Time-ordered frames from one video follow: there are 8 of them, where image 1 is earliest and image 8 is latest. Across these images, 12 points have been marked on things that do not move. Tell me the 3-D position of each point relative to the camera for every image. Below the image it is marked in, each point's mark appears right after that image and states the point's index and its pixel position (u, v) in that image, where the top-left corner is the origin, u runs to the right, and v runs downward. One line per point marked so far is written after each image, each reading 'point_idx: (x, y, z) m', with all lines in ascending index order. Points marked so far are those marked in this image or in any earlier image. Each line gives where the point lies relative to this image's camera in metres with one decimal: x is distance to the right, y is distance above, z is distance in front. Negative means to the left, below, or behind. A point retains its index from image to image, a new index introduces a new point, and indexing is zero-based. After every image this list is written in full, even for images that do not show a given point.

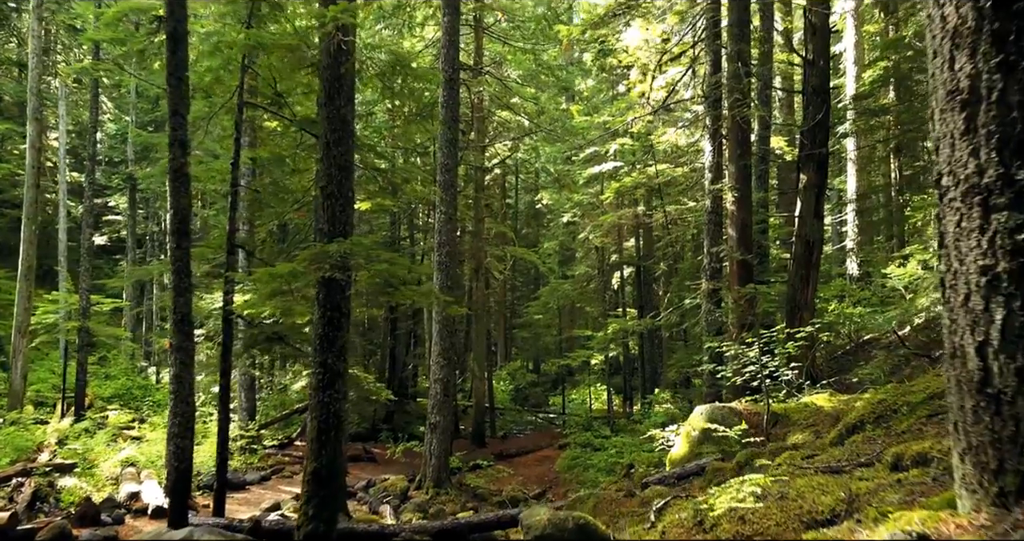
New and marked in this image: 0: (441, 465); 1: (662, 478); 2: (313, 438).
0: (-1.3, -3.5, +13.1) m
1: (+1.5, -2.0, +7.0) m
2: (-1.7, -1.4, +6.1) m
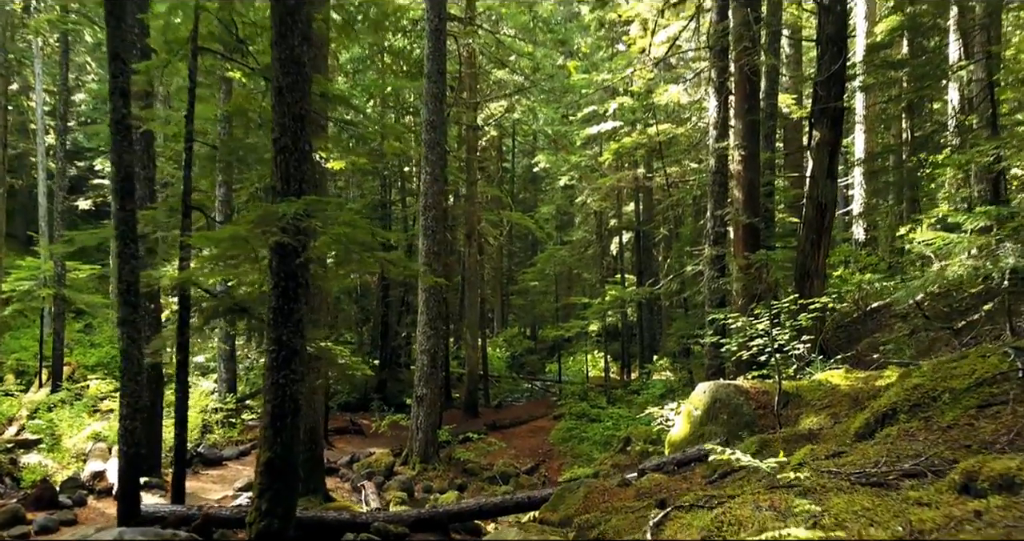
0: (-1.4, -2.9, +12.5) m
1: (+1.3, -1.7, +6.4) m
2: (-1.8, -1.1, +5.4) m
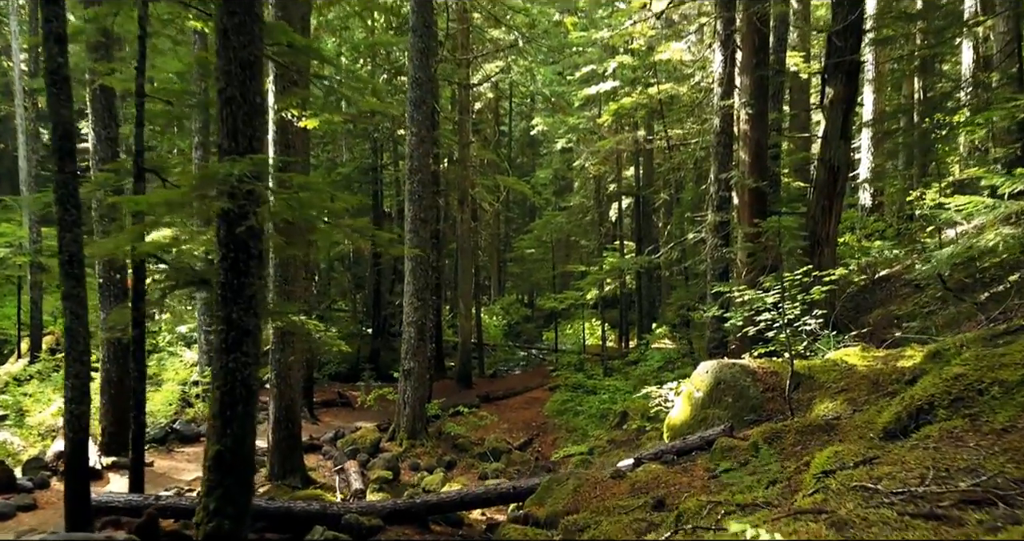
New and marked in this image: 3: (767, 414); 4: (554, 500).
0: (-1.6, -2.4, +12.0) m
1: (+1.2, -1.5, +5.8) m
2: (-2.0, -0.9, +4.8) m
3: (+2.1, -1.2, +6.0) m
4: (+0.3, -1.7, +5.4) m
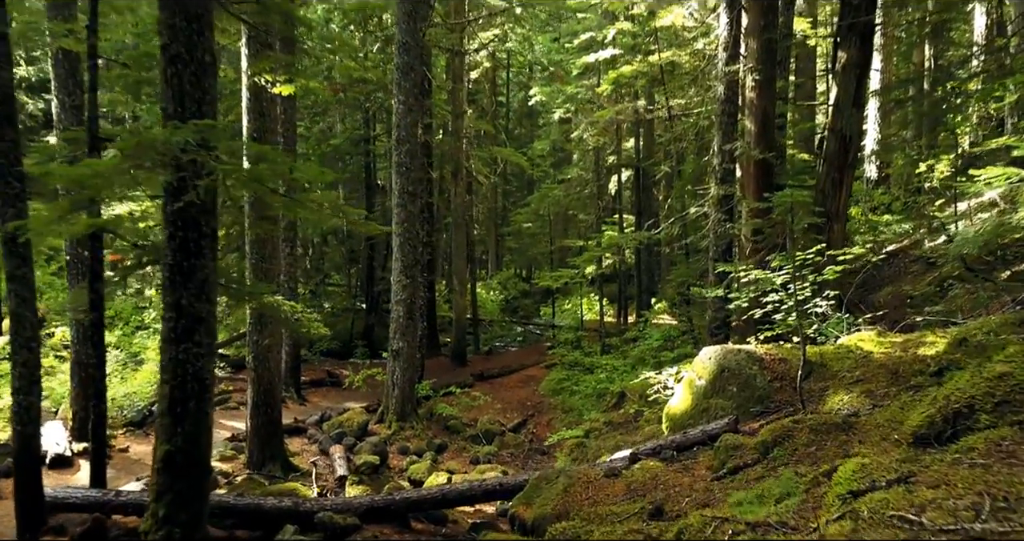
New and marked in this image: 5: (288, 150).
0: (-1.7, -2.0, +11.5) m
1: (+1.1, -1.3, +5.3) m
2: (-2.1, -0.8, +4.3) m
3: (+2.0, -1.0, +5.5) m
4: (+0.2, -1.5, +4.9) m
5: (-4.1, +2.2, +13.1) m
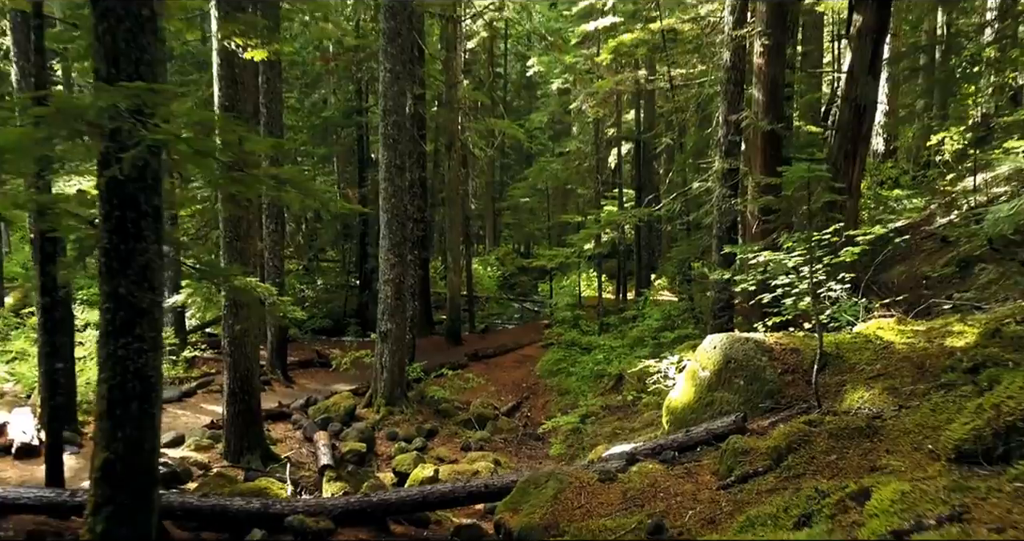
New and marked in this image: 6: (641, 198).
0: (-1.8, -1.7, +11.1) m
1: (+1.0, -1.2, +4.8) m
2: (-2.2, -0.8, +3.9) m
3: (+1.9, -0.9, +5.1) m
4: (+0.1, -1.5, +4.4) m
5: (-4.2, +2.6, +12.5) m
6: (+3.3, +1.9, +18.7) m
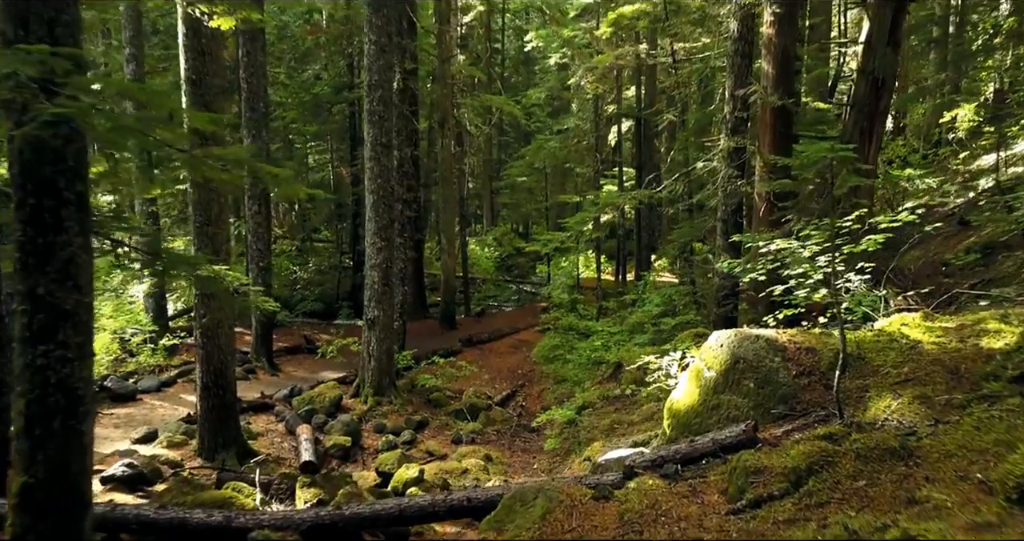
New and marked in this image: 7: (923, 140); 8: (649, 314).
0: (-1.9, -1.4, +10.6) m
1: (+0.9, -1.1, +4.4) m
2: (-2.3, -0.7, +3.4) m
3: (+1.8, -0.9, +4.6) m
4: (0.0, -1.4, +4.0) m
5: (-4.3, +2.8, +11.9) m
6: (+3.2, +2.3, +18.1) m
7: (+8.4, +2.6, +14.8) m
8: (+2.4, -0.8, +12.7) m
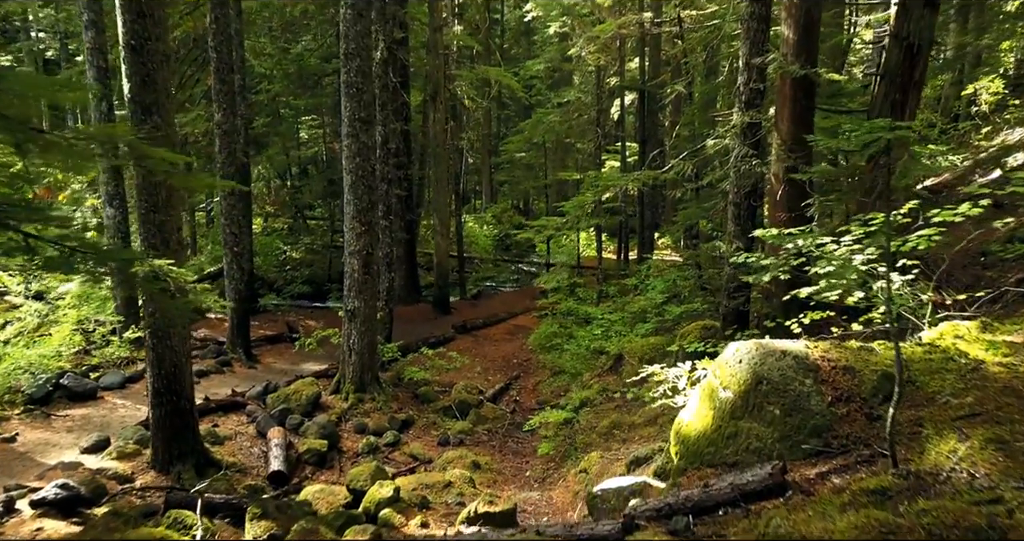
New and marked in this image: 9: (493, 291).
0: (-2.0, -1.2, +9.8) m
1: (+0.8, -1.2, +3.6) m
2: (-2.4, -0.8, +2.6) m
3: (+1.7, -0.9, +3.8) m
4: (-0.1, -1.5, +3.2) m
5: (-4.4, +3.1, +11.0) m
6: (+3.1, +2.8, +17.2) m
7: (+8.3, +3.0, +13.8) m
8: (+2.3, -0.5, +11.9) m
9: (-0.5, -0.6, +19.3) m
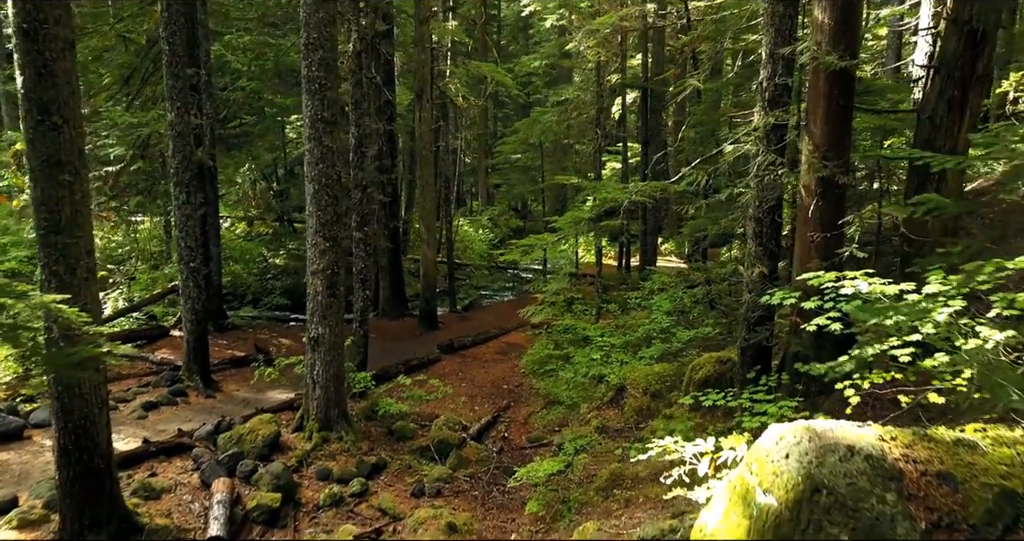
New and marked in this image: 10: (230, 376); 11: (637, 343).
0: (-2.1, -1.5, +8.7) m
1: (+0.6, -1.4, +2.4) m
2: (-2.6, -1.1, +1.4) m
3: (+1.5, -1.2, +2.6) m
4: (-0.3, -1.7, +2.0) m
5: (-4.5, +2.8, +9.8) m
6: (+3.0, +2.5, +16.0) m
7: (+8.1, +2.7, +12.6) m
8: (+2.2, -0.8, +10.7) m
9: (-0.7, -0.8, +18.2) m
10: (-4.2, -1.5, +10.9) m
11: (+1.8, -1.0, +10.7) m
